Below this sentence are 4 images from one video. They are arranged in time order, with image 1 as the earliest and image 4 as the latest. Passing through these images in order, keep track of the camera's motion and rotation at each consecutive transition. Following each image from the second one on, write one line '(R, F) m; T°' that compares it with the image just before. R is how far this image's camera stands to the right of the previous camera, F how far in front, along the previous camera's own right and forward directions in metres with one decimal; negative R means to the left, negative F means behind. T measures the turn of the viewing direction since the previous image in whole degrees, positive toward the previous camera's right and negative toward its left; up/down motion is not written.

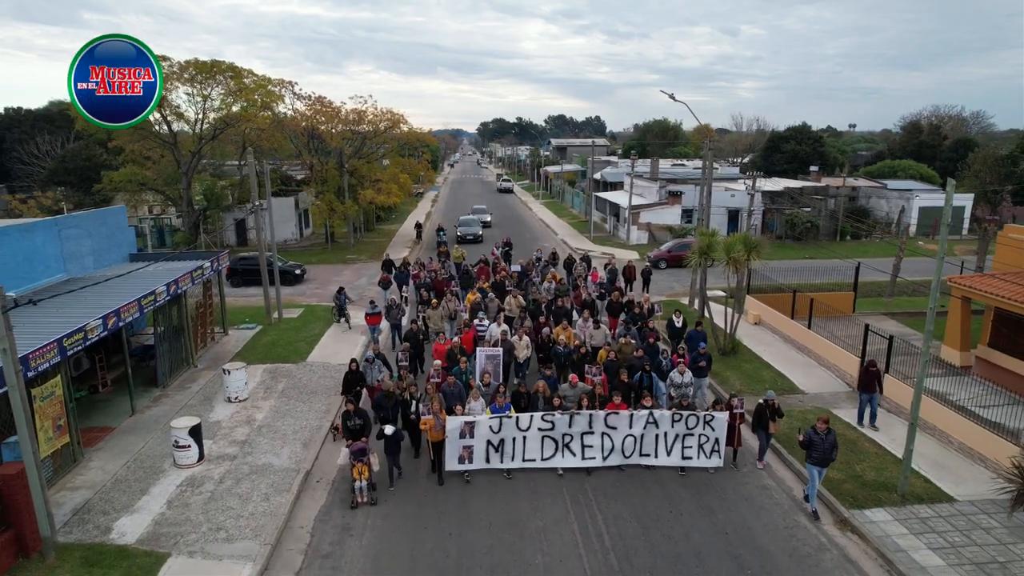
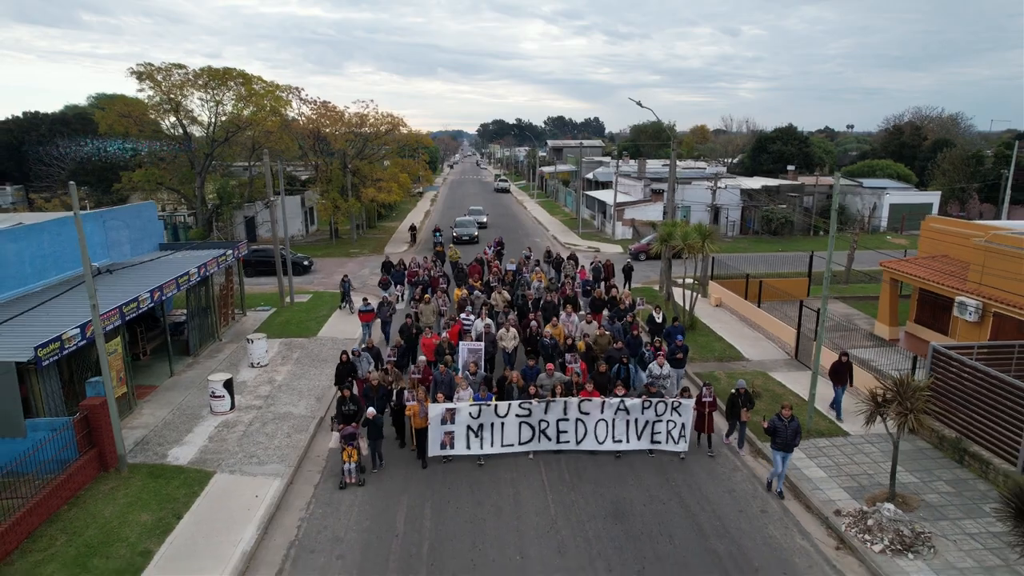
(+0.5, -2.4) m; 0°
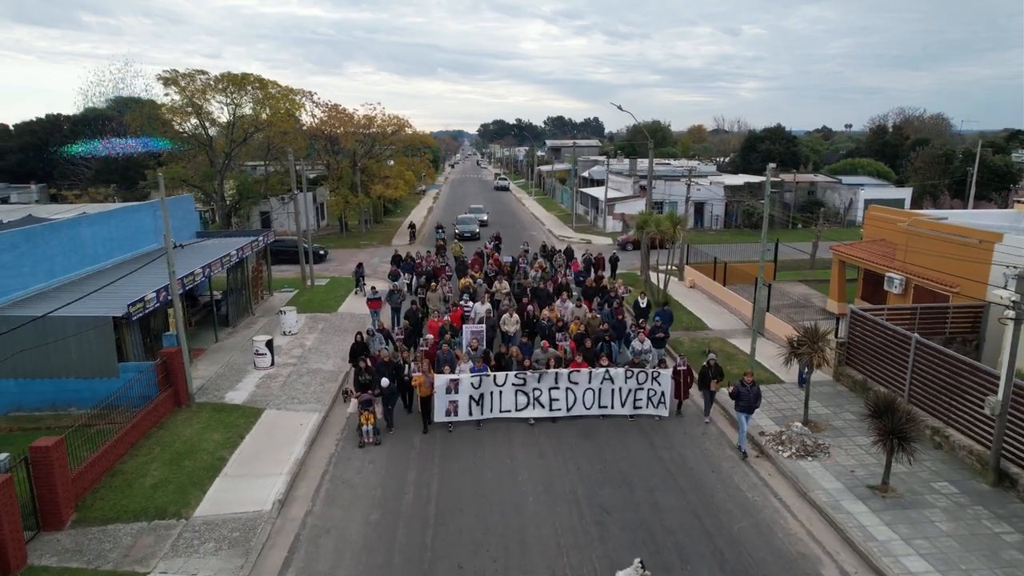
(+0.2, -2.8) m; 0°
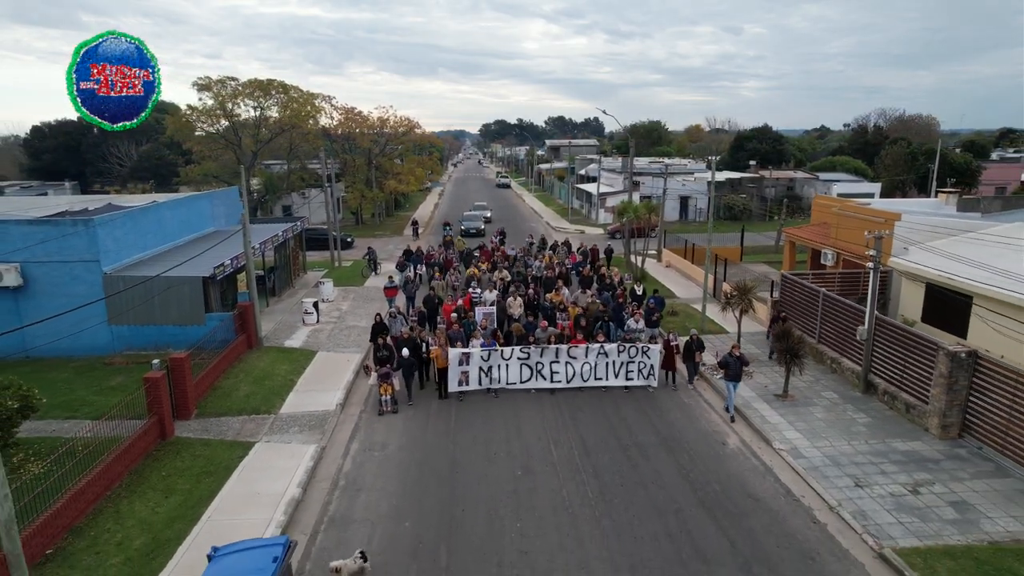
(+0.1, -3.9) m; 0°
